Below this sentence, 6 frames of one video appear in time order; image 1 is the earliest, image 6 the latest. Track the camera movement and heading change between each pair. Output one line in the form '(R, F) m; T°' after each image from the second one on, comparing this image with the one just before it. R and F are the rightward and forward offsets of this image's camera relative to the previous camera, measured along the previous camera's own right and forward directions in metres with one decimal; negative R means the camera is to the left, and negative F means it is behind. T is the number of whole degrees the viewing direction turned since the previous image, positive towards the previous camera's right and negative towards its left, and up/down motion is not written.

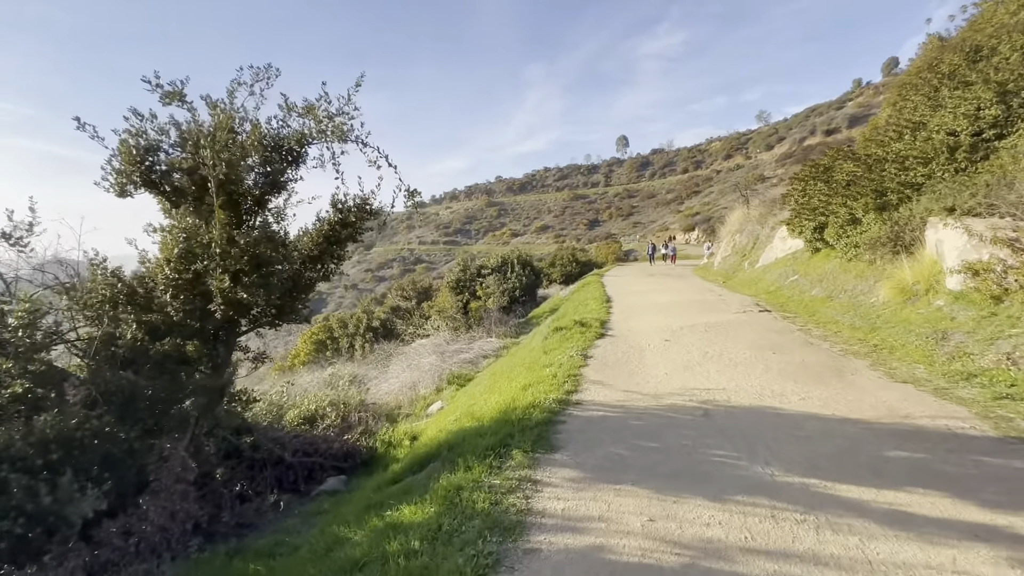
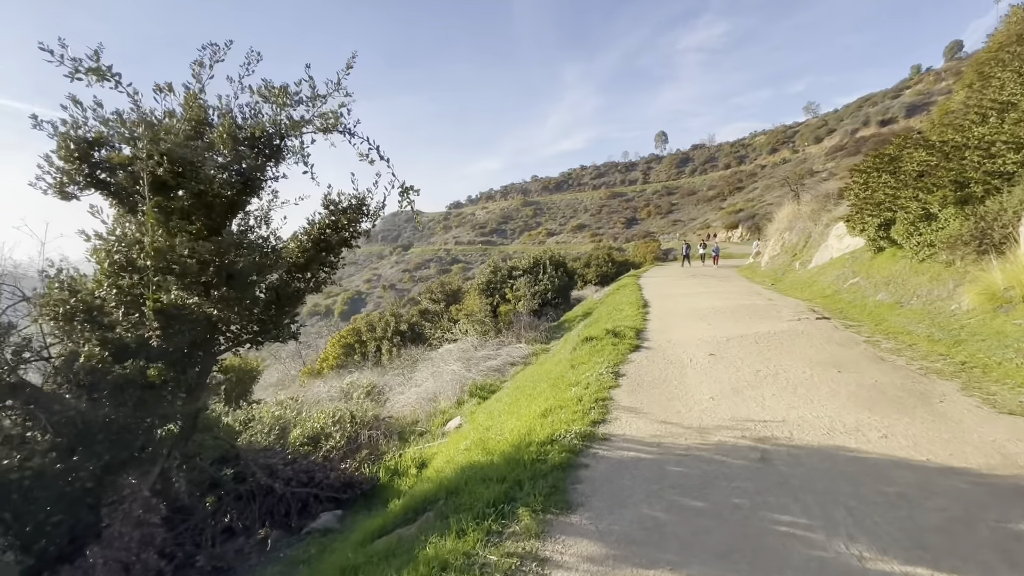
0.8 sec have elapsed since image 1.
(+0.2, +0.8) m; -4°
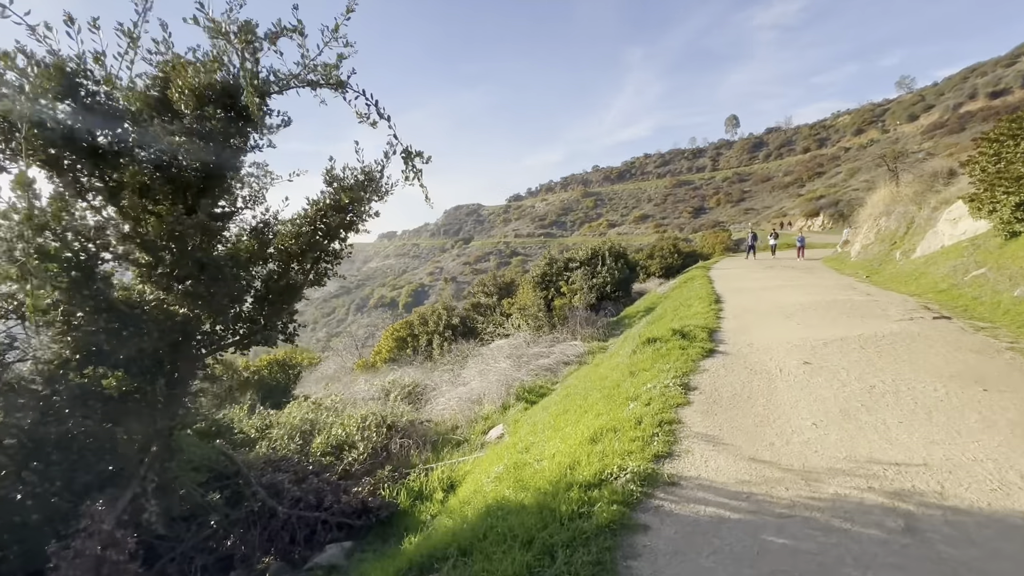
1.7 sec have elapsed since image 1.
(+0.2, +1.0) m; -7°
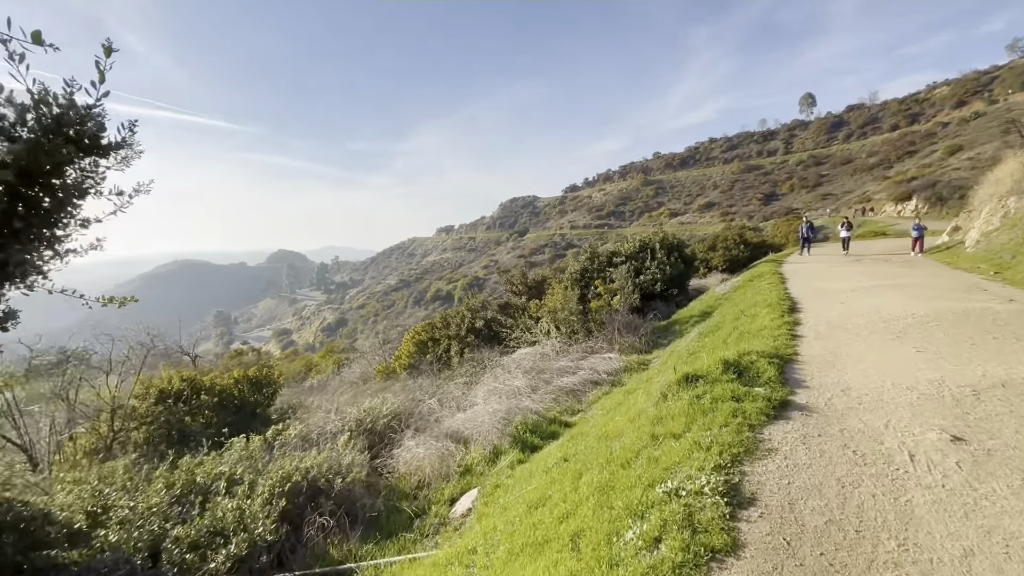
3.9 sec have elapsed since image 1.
(+0.9, +2.2) m; -7°
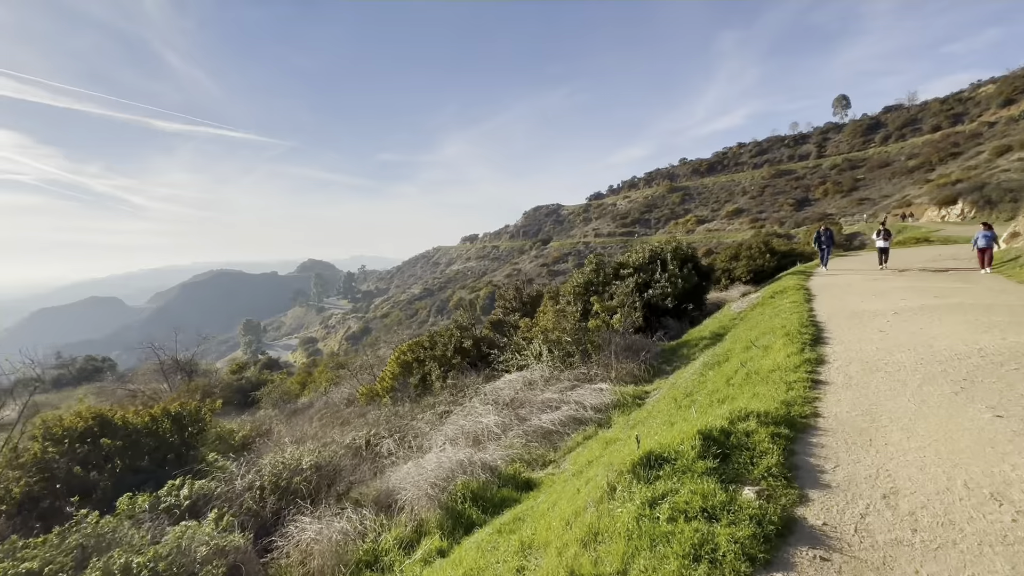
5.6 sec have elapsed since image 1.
(+1.0, +1.5) m; -3°
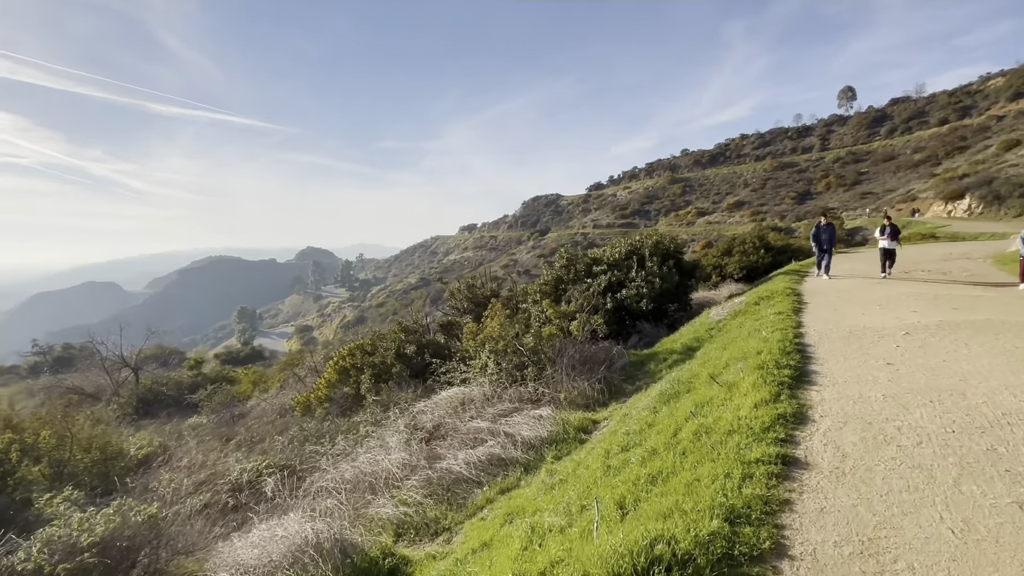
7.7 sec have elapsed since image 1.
(+1.3, +1.9) m; 0°
